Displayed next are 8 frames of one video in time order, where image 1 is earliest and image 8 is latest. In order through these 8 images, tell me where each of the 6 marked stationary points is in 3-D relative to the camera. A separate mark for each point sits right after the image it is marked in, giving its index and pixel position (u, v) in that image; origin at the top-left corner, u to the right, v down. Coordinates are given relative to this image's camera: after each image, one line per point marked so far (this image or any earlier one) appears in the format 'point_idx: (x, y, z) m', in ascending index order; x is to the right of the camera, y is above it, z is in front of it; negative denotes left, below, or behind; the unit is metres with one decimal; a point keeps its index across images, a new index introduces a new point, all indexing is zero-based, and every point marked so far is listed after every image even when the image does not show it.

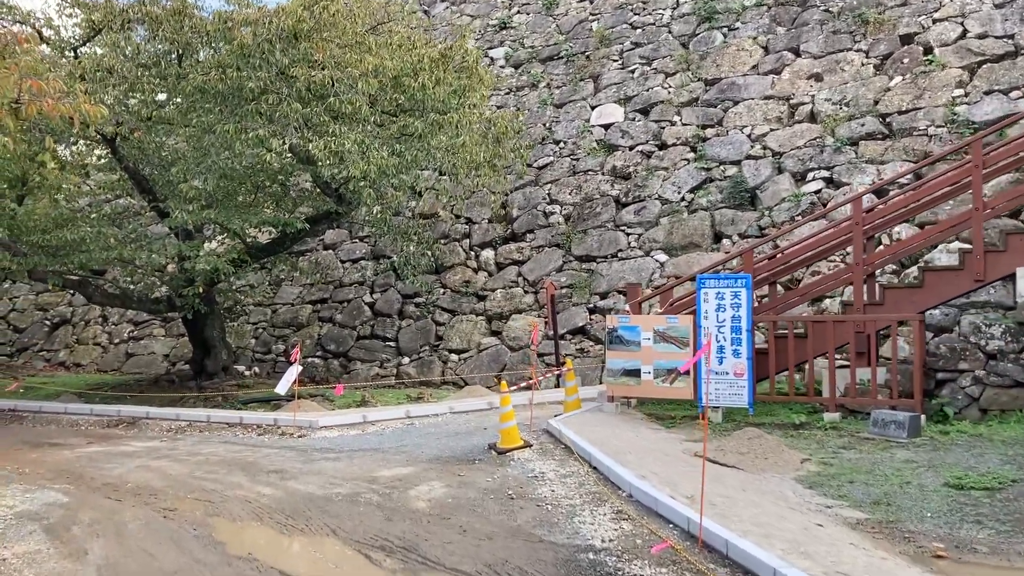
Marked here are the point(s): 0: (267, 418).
0: (-2.5, -1.3, +9.4) m
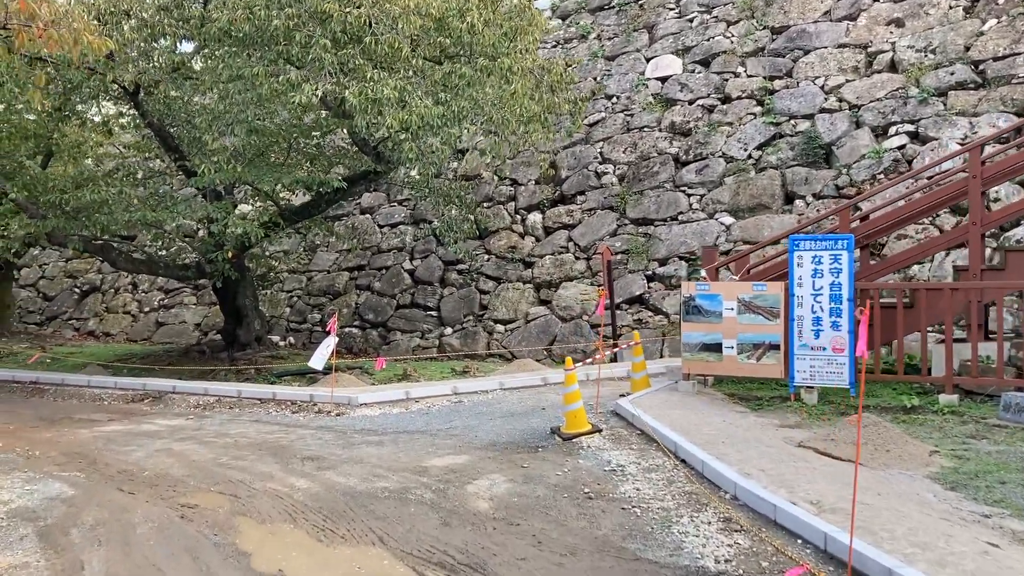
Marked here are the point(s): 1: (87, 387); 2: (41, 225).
0: (-2.0, -1.0, +8.6) m
1: (-4.7, -1.1, +10.3) m
2: (-5.3, +0.7, +10.3) m
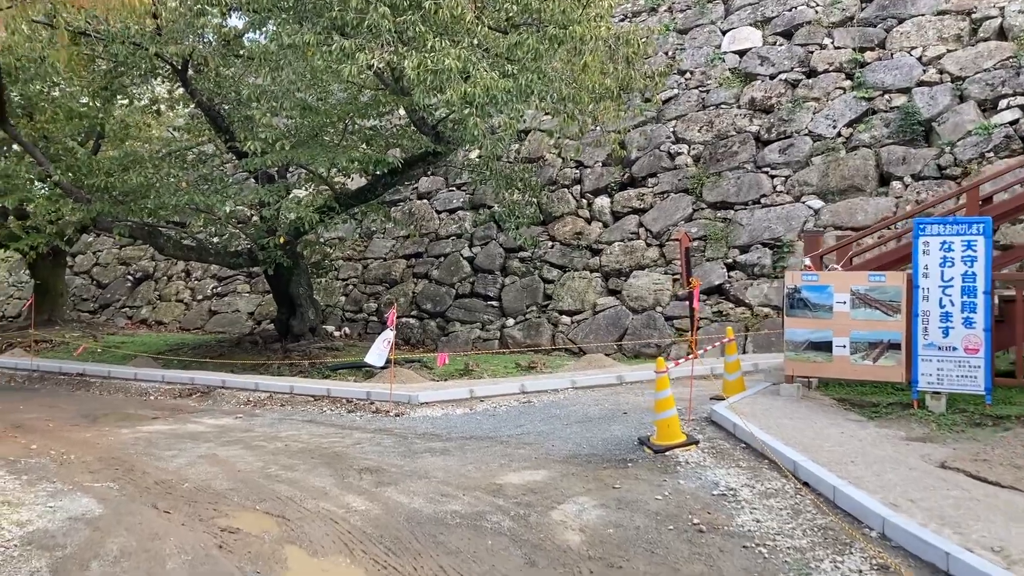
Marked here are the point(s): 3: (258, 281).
0: (-1.3, -0.9, +7.9) m
1: (-4.0, -1.0, +9.8) m
2: (-4.5, +0.9, +9.8) m
3: (-4.2, +0.1, +15.2) m
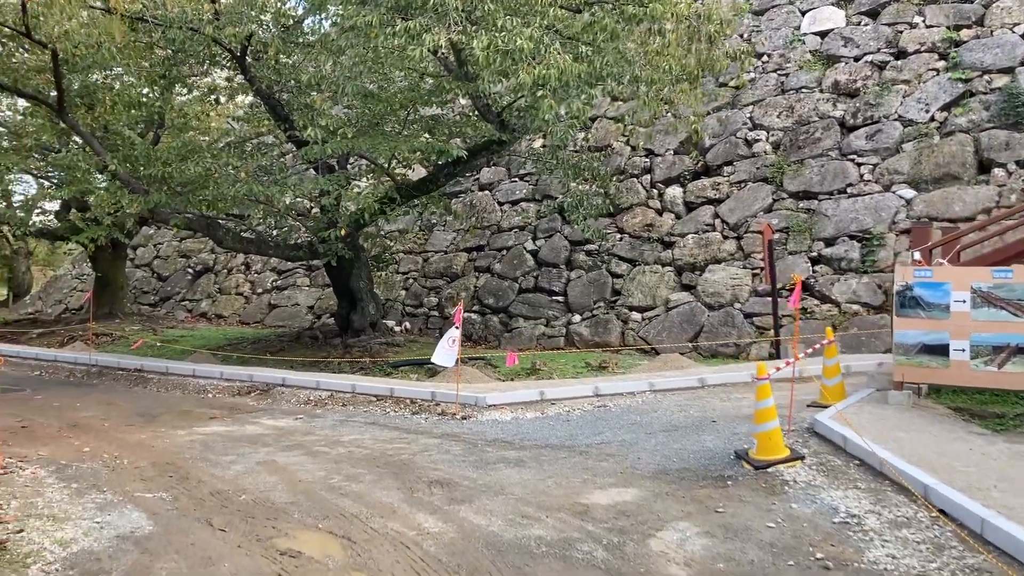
0: (-0.7, -0.8, +7.5) m
1: (-3.3, -0.9, +9.5) m
2: (-3.8, +0.9, +9.6) m
3: (-3.1, +0.2, +14.9) m
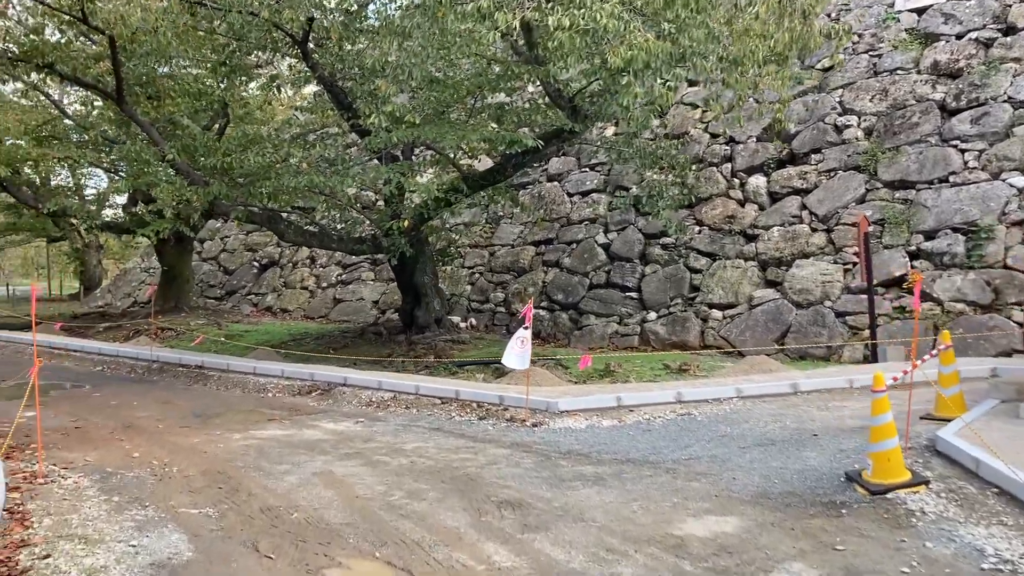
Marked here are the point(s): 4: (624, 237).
0: (-0.2, -0.8, +7.0) m
1: (-2.6, -0.9, +9.2) m
2: (-3.1, +1.0, +9.3) m
3: (-2.0, +0.3, +14.6) m
4: (+1.4, +0.7, +11.7) m
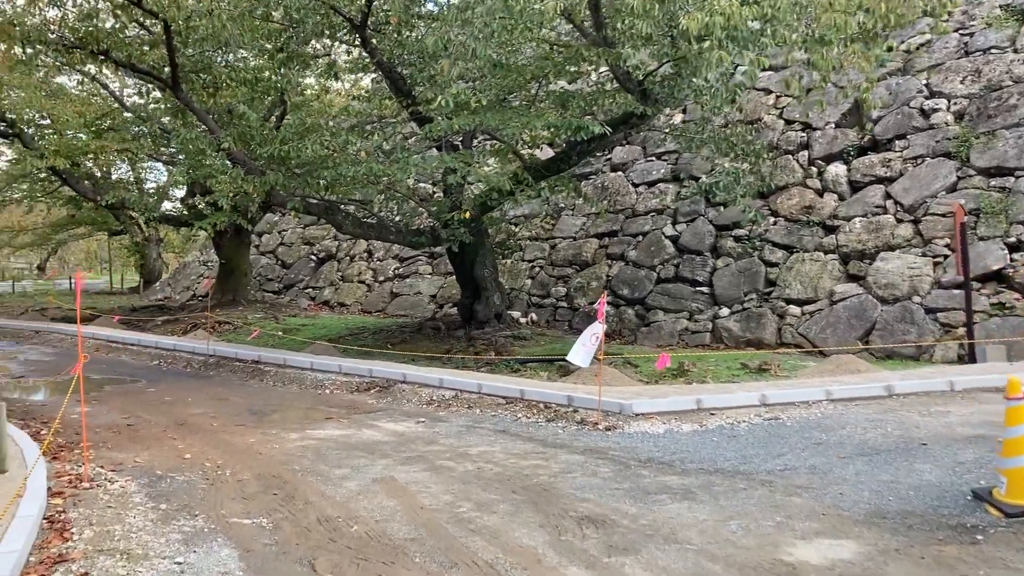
0: (+0.3, -0.8, +6.6) m
1: (-1.9, -0.8, +8.9) m
2: (-2.5, +1.0, +9.0) m
3: (-1.1, +0.4, +14.3) m
4: (+2.2, +0.7, +11.2) m
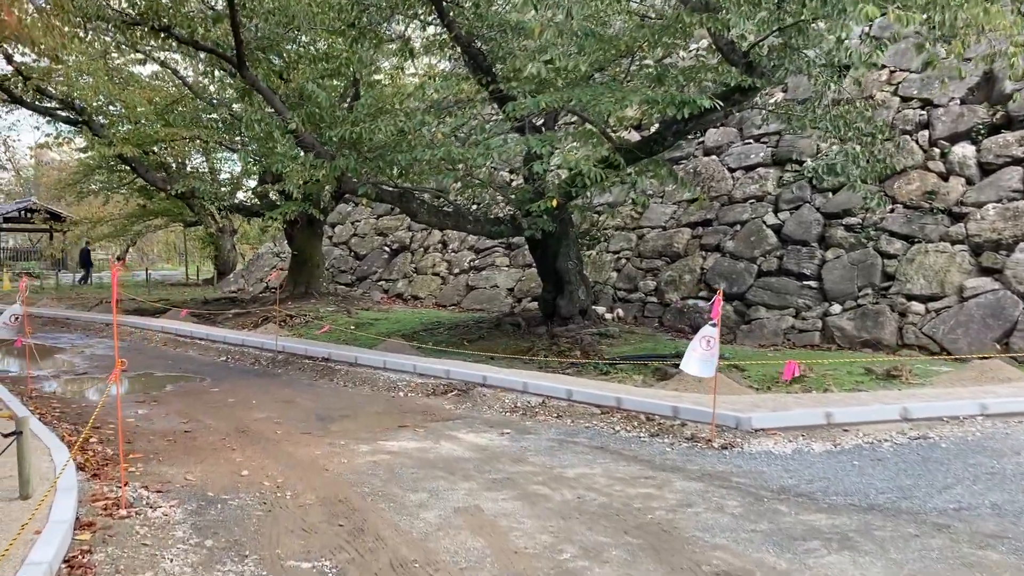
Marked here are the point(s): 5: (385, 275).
0: (+0.9, -0.7, +5.8) m
1: (-1.2, -0.7, +8.3) m
2: (-1.6, +1.1, +8.4) m
3: (+0.1, +0.5, +13.5) m
4: (+3.2, +0.8, +10.2) m
5: (-2.2, +0.2, +15.8) m
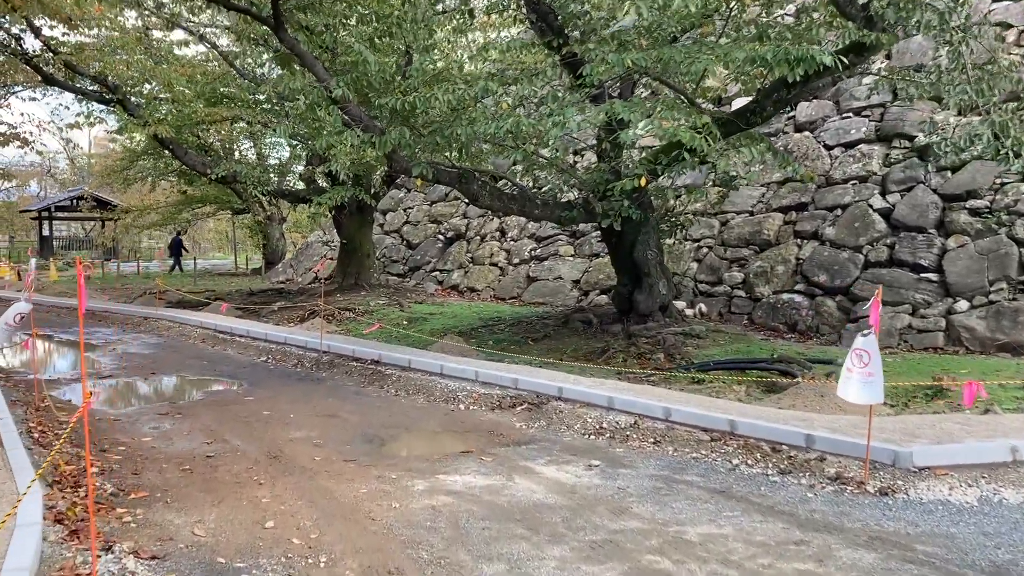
0: (+1.4, -0.7, +4.6) m
1: (-0.6, -0.7, +7.2) m
2: (-1.0, +1.2, +7.3) m
3: (+1.0, +0.6, +12.4) m
4: (+3.9, +0.9, +8.9) m
5: (-1.2, +0.4, +14.8) m
